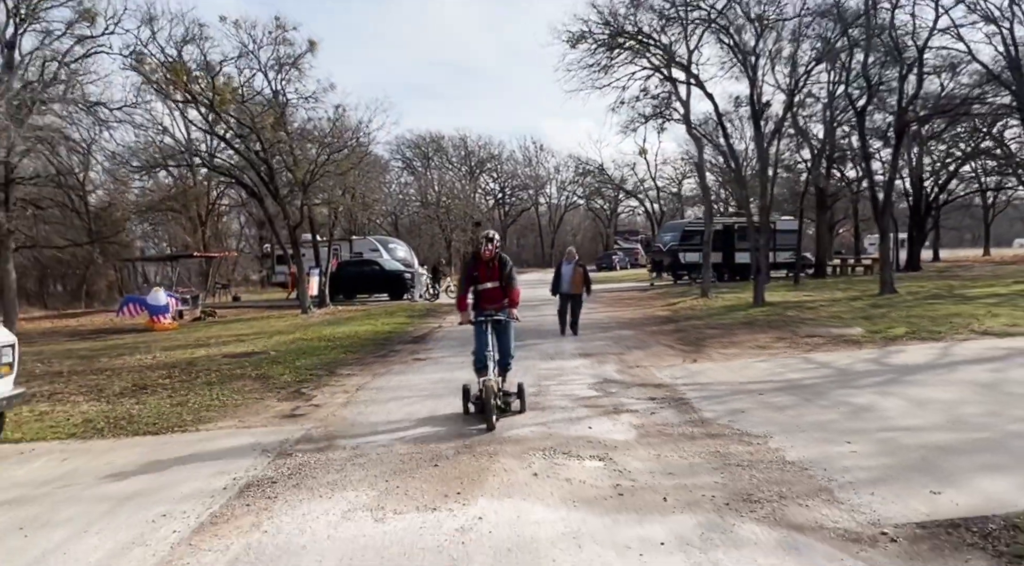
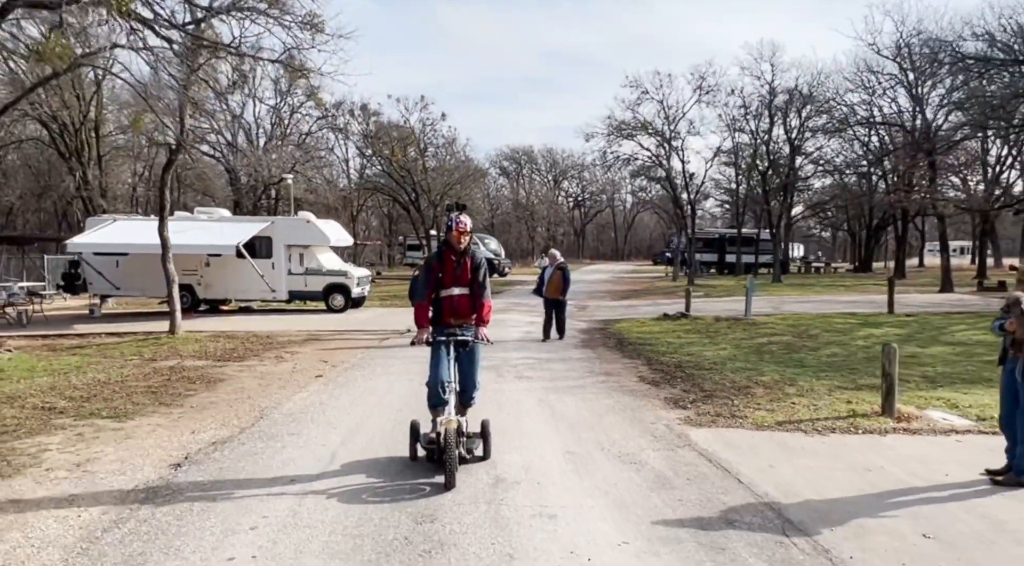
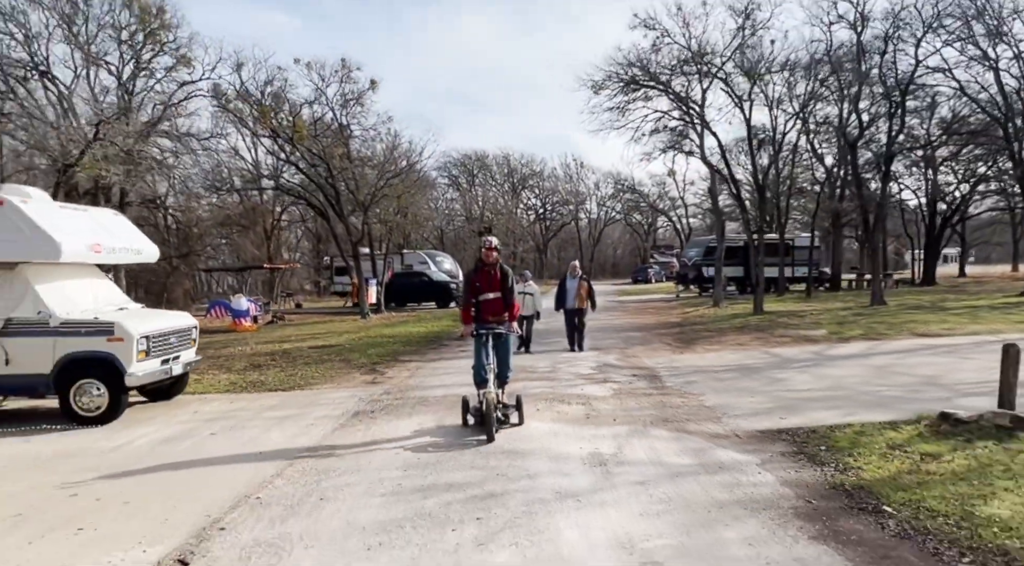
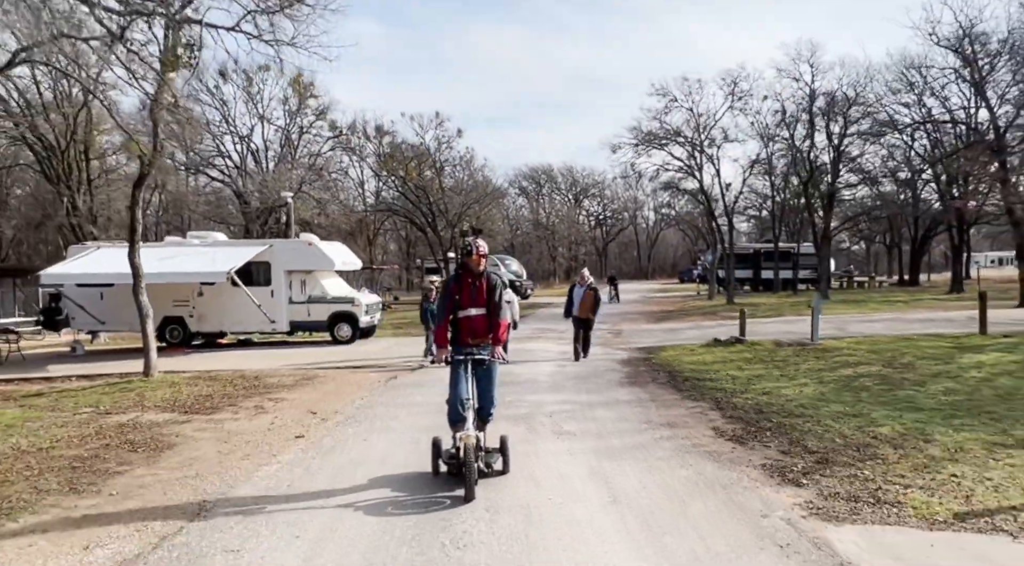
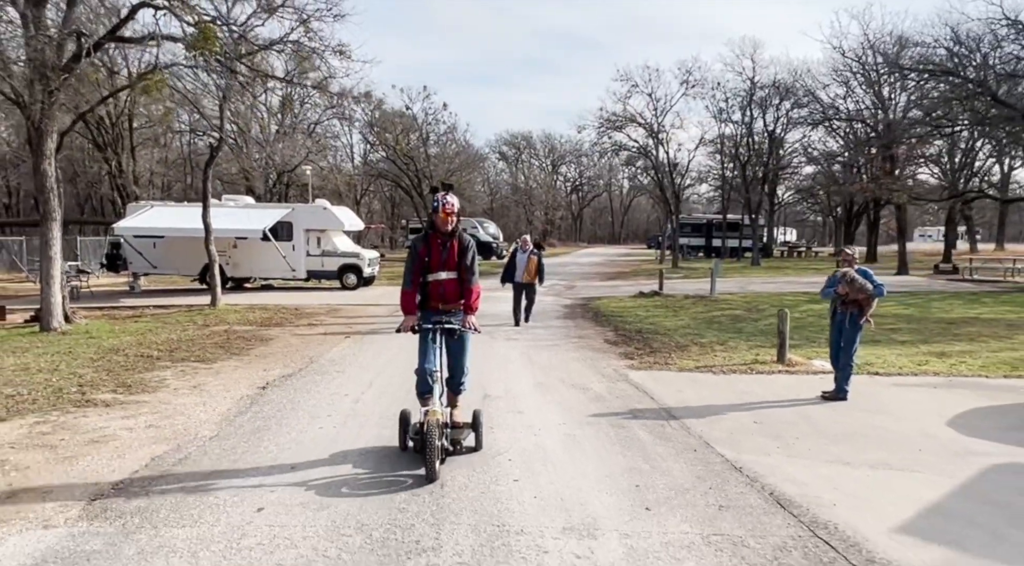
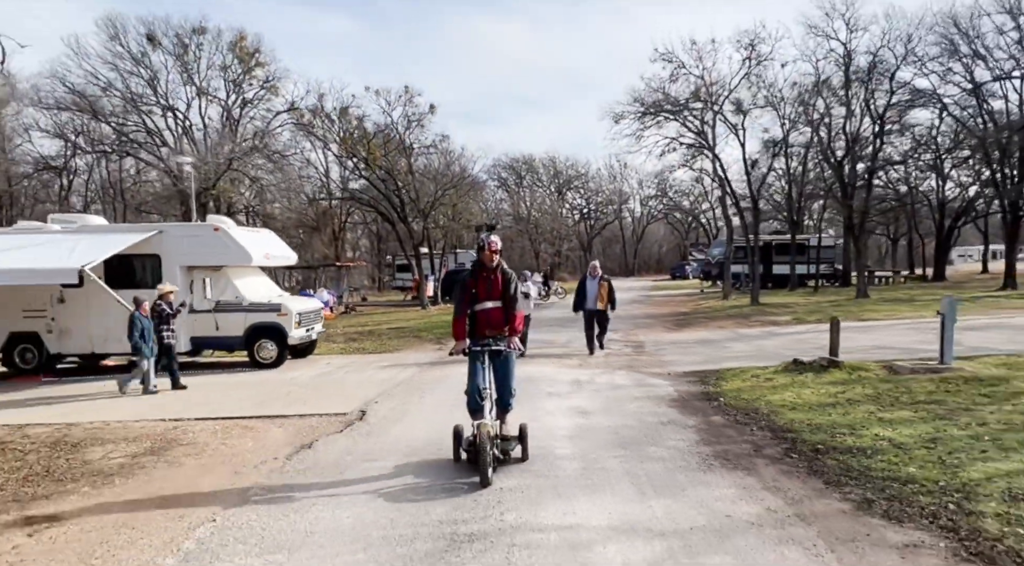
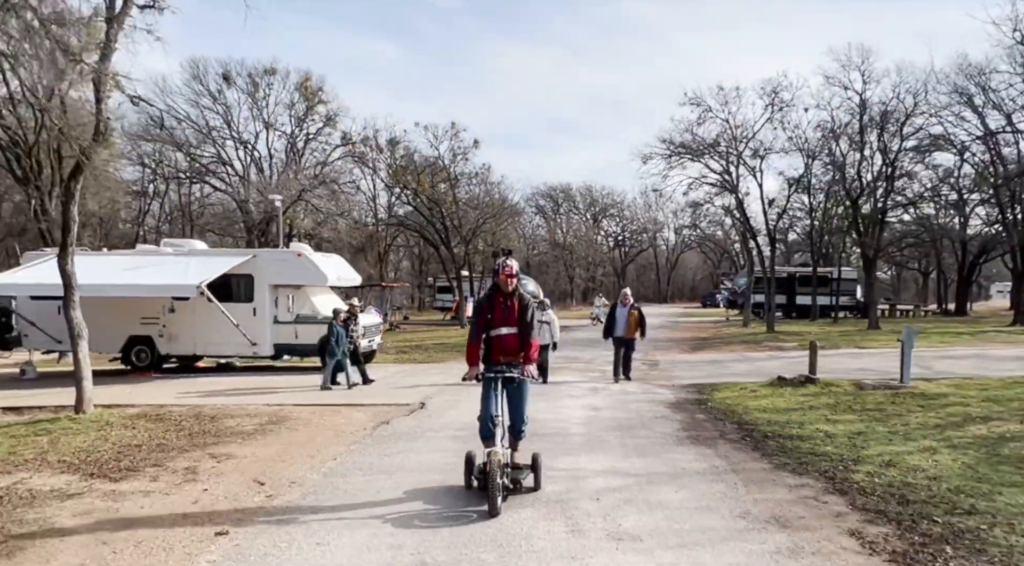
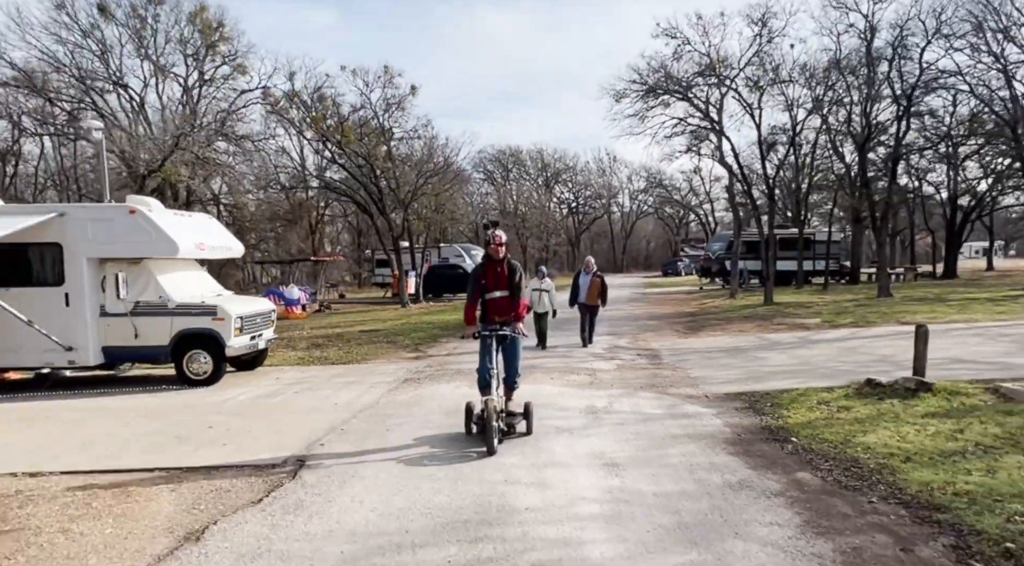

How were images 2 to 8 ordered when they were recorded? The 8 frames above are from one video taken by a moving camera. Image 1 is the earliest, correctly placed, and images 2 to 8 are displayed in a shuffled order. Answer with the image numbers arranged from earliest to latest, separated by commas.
3, 8, 6, 7, 4, 2, 5
